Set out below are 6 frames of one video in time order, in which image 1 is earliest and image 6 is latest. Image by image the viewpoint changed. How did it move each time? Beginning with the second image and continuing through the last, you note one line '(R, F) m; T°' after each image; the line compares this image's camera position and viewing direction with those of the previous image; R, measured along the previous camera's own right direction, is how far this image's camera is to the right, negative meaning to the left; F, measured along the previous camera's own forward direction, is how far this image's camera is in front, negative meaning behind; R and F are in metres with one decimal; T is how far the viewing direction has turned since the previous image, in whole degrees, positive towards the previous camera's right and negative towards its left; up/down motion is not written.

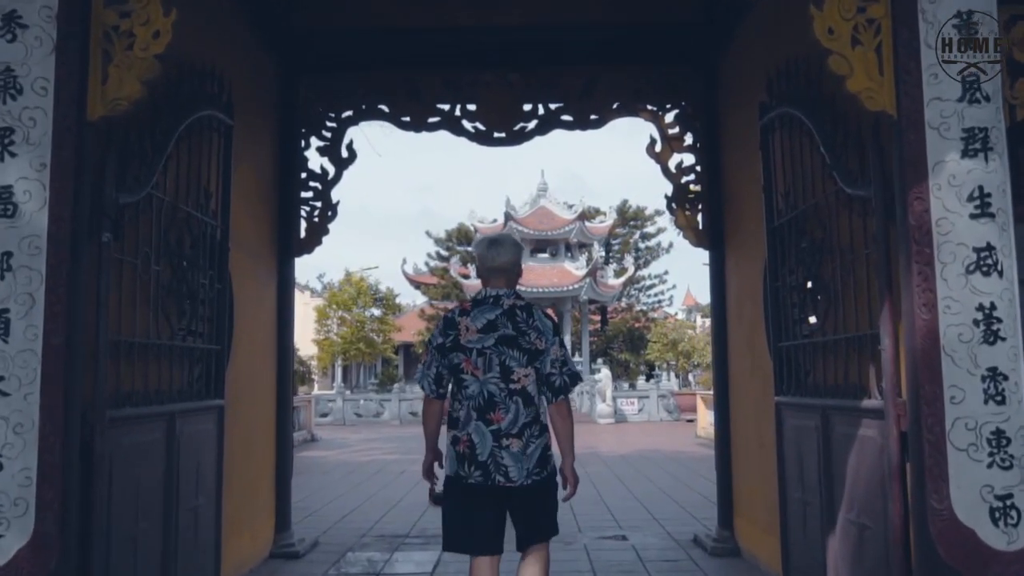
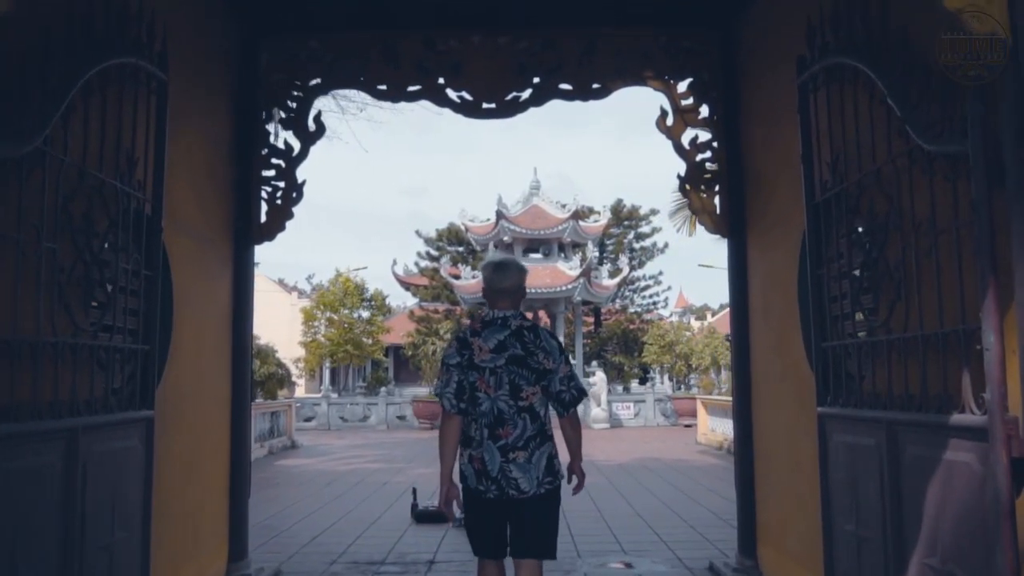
(0.0, +0.8) m; 0°
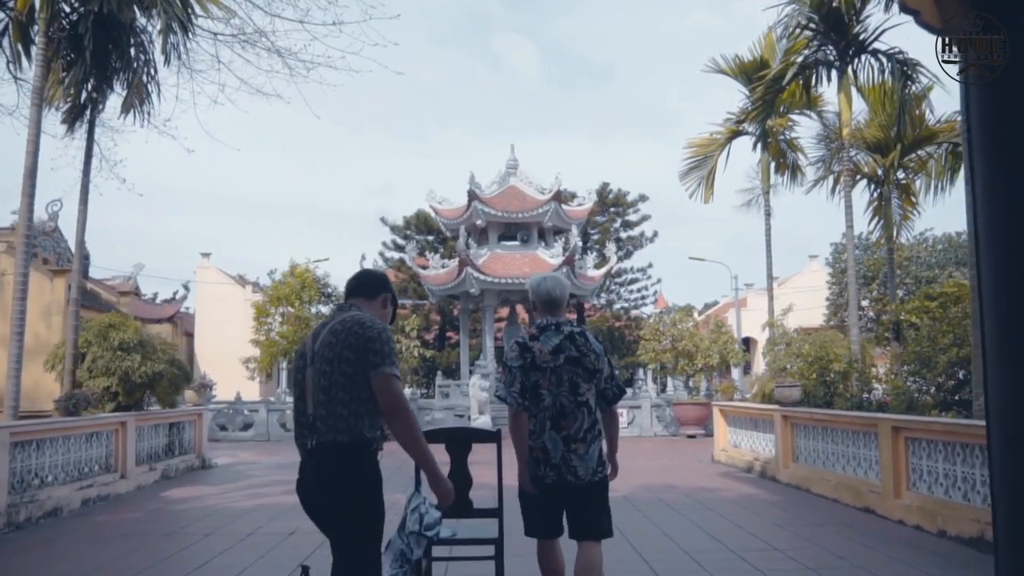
(+0.1, +3.4) m; +1°
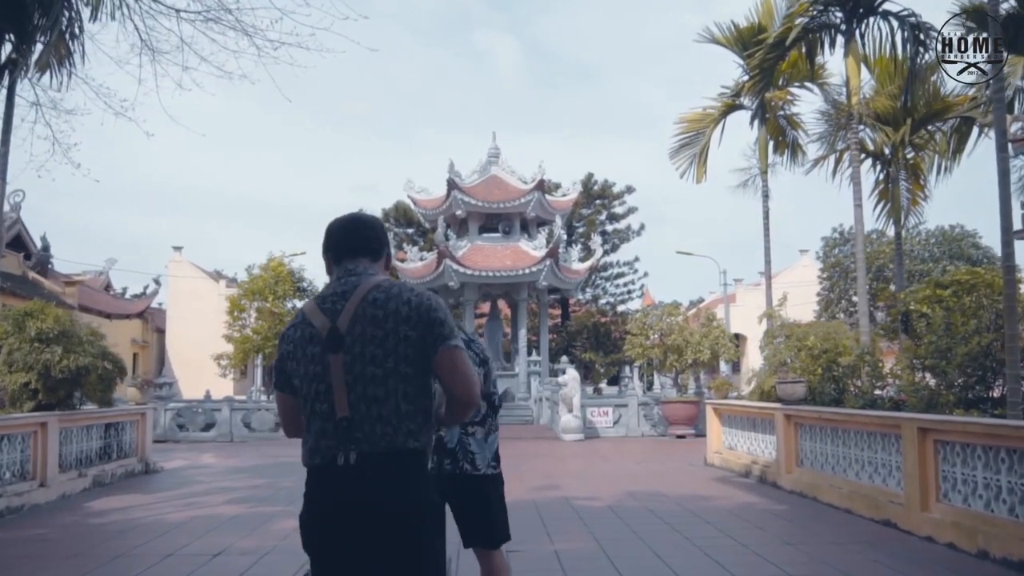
(+0.1, +1.1) m; +1°
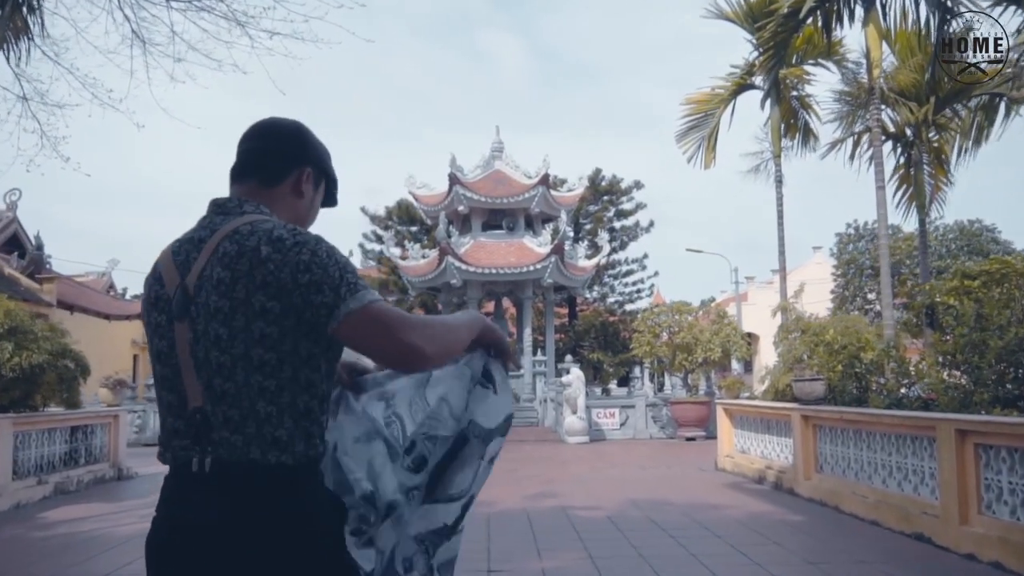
(+0.2, +0.8) m; -1°
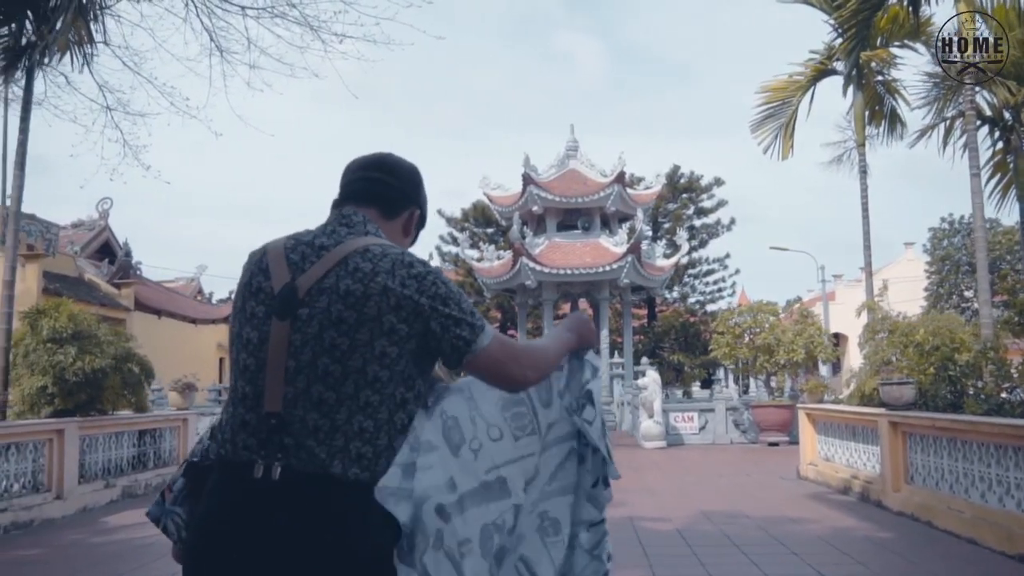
(+0.2, +0.4) m; -5°
